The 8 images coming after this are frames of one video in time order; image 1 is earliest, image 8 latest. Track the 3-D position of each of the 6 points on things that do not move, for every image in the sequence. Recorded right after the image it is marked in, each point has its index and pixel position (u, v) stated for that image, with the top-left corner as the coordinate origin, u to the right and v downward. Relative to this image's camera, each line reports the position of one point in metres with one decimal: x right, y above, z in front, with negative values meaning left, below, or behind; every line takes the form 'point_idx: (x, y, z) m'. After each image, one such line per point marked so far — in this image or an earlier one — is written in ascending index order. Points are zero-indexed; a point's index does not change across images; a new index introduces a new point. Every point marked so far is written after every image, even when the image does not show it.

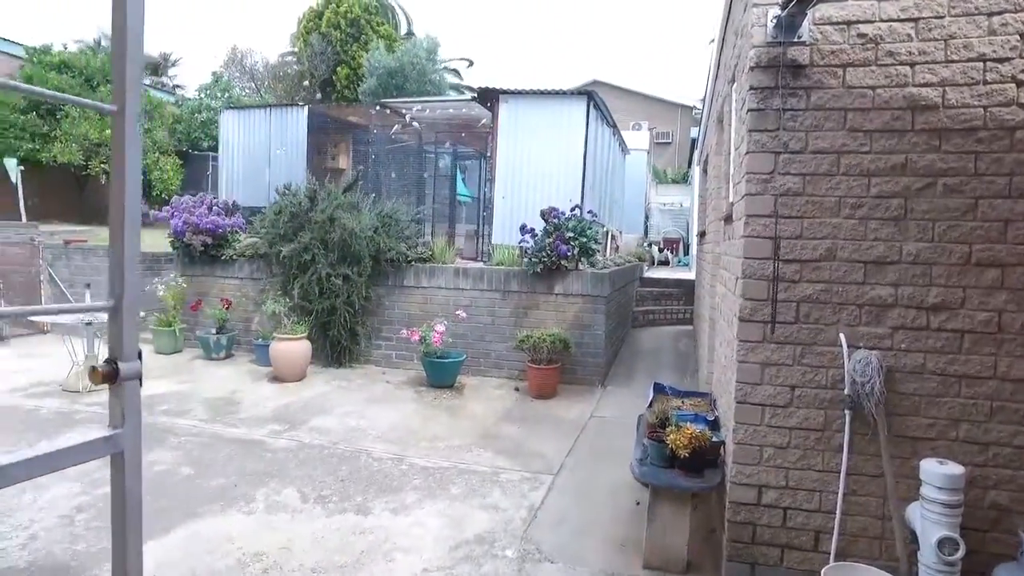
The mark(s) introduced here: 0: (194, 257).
0: (-3.3, +0.3, +6.9) m
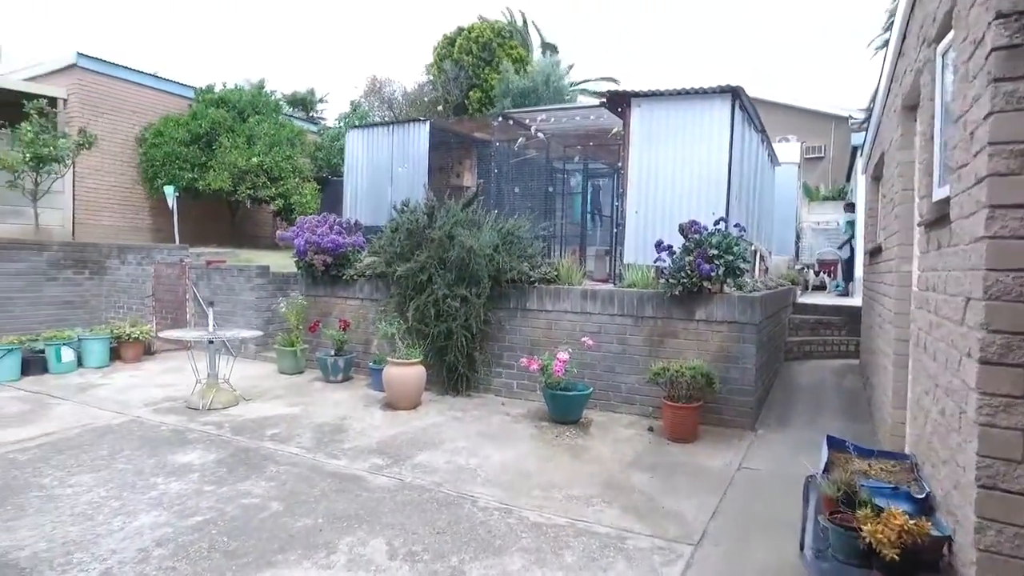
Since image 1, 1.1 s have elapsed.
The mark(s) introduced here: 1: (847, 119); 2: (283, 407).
0: (-2.0, +0.1, +6.8) m
1: (+10.0, +5.0, +19.8) m
2: (-1.8, -0.9, +5.3) m
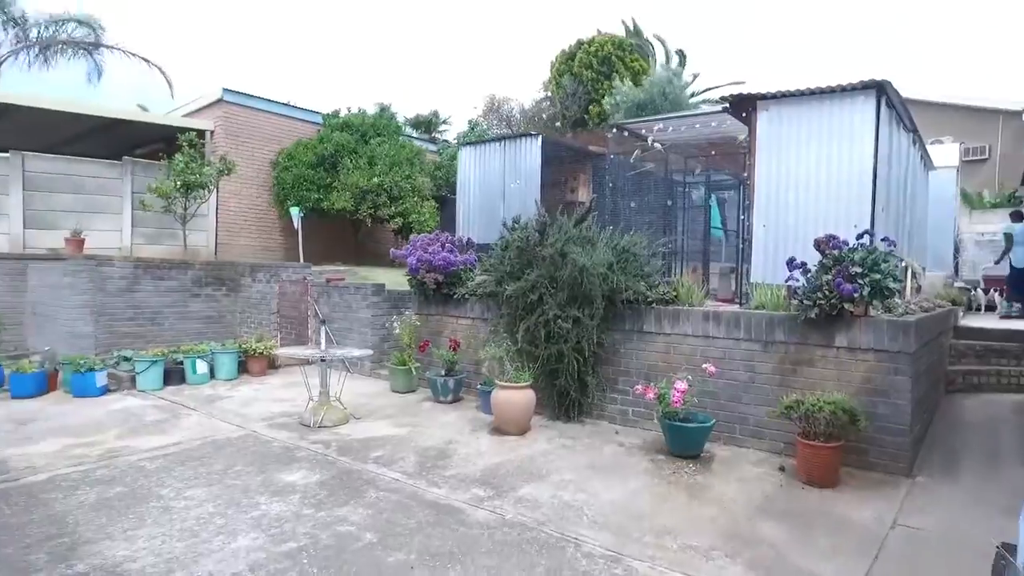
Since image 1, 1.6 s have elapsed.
0: (-0.8, -0.1, +6.8) m
1: (+13.3, +4.5, +17.6) m
2: (-0.9, -1.1, +5.3) m
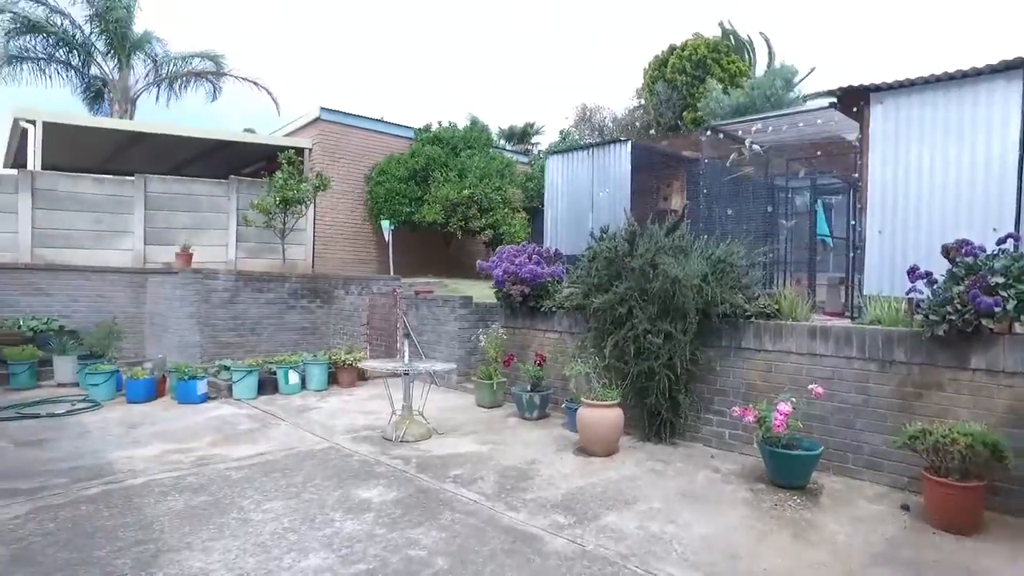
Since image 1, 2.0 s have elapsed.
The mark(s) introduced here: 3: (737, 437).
0: (0.0, -0.2, +6.7) m
1: (+15.5, +4.2, +15.5) m
2: (-0.3, -1.2, +5.1) m
3: (+1.6, -1.1, +4.9) m
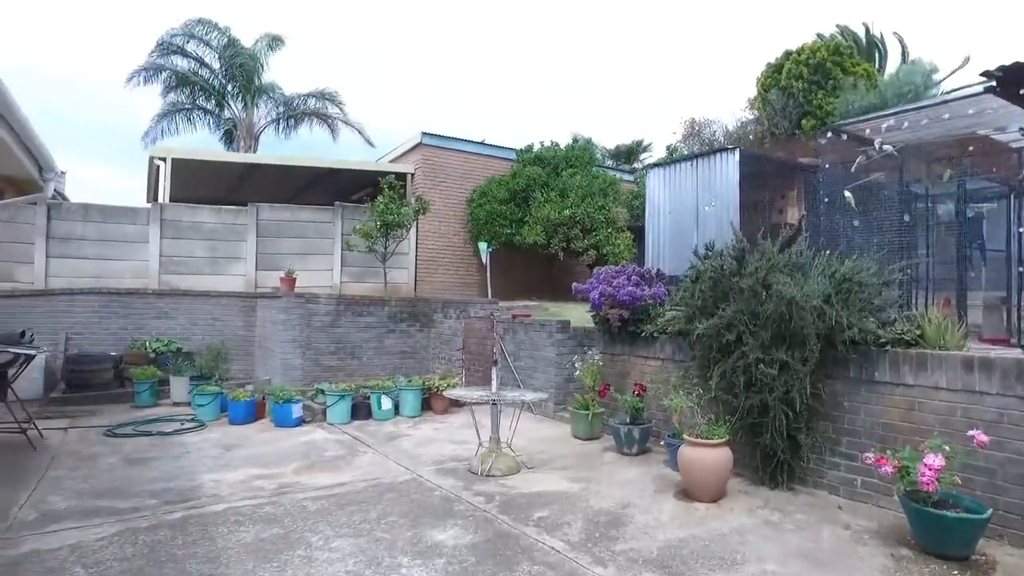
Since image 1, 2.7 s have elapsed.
0: (+0.9, -0.4, +6.2) m
1: (+17.6, +3.8, +12.5) m
2: (+0.4, -1.4, +4.7) m
3: (+2.2, -1.2, +4.2) m
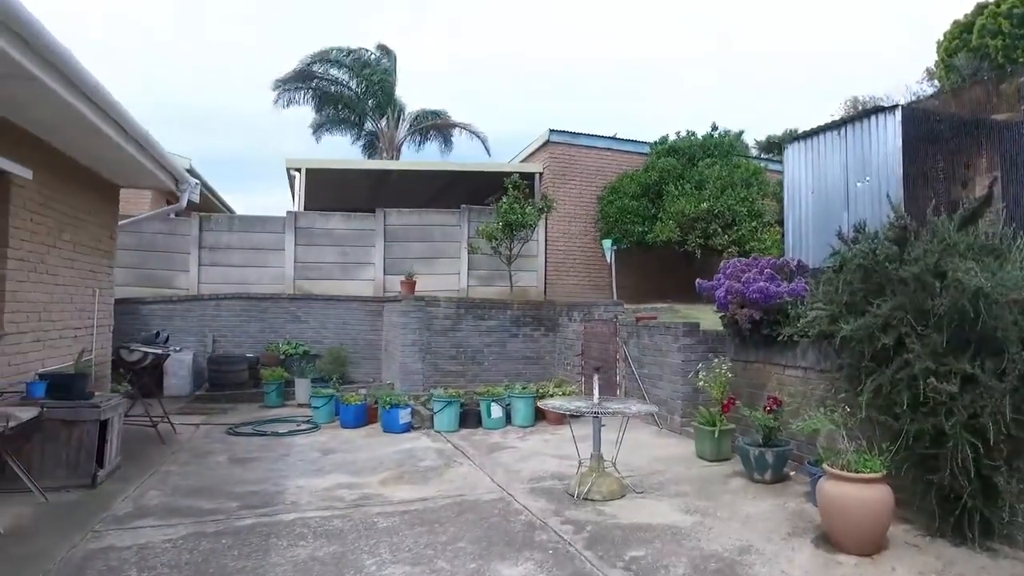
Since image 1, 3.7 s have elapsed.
0: (+1.8, -0.4, +5.3) m
1: (+19.5, +3.9, +7.8) m
2: (+0.9, -1.3, +4.0) m
3: (+2.7, -1.2, +3.0) m
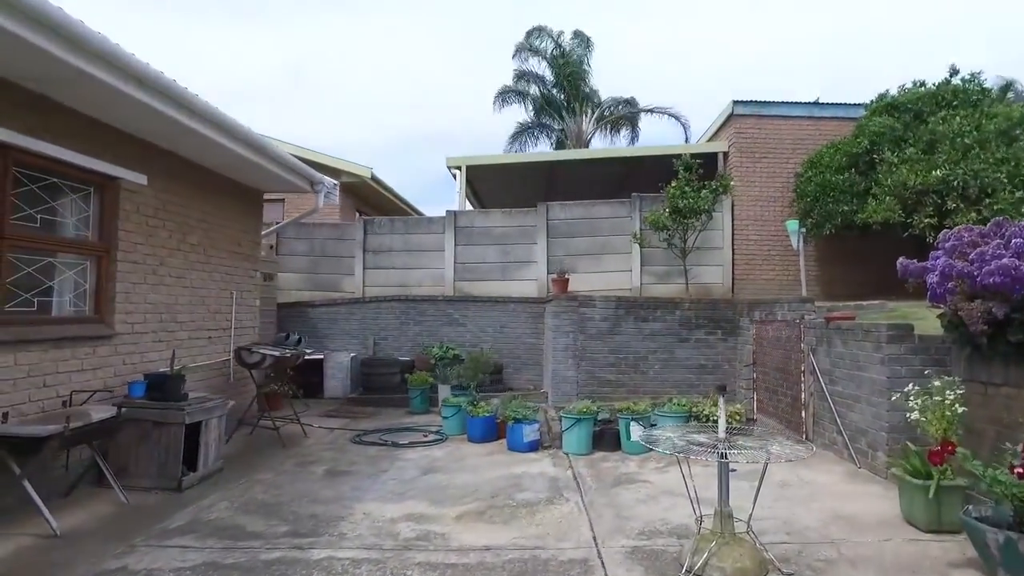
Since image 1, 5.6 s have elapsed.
0: (+2.5, -0.3, +3.5) m
1: (+19.9, +4.2, +0.3) m
2: (+1.2, -1.2, +2.5) m
3: (+2.5, -1.0, +1.1) m
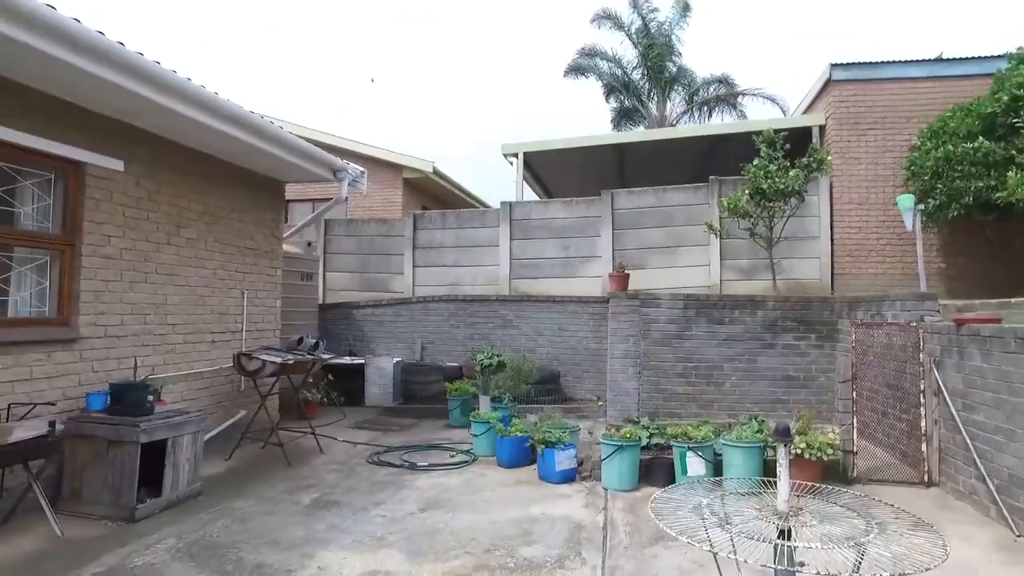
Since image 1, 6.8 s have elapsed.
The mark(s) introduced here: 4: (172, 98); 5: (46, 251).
0: (+2.3, -0.2, +2.2) m
1: (+19.2, +4.3, -3.4) m
2: (+1.0, -1.2, +1.4) m
3: (+2.0, -1.0, -0.3) m
4: (-2.2, +1.3, +4.3) m
5: (-2.9, +0.2, +4.2) m
